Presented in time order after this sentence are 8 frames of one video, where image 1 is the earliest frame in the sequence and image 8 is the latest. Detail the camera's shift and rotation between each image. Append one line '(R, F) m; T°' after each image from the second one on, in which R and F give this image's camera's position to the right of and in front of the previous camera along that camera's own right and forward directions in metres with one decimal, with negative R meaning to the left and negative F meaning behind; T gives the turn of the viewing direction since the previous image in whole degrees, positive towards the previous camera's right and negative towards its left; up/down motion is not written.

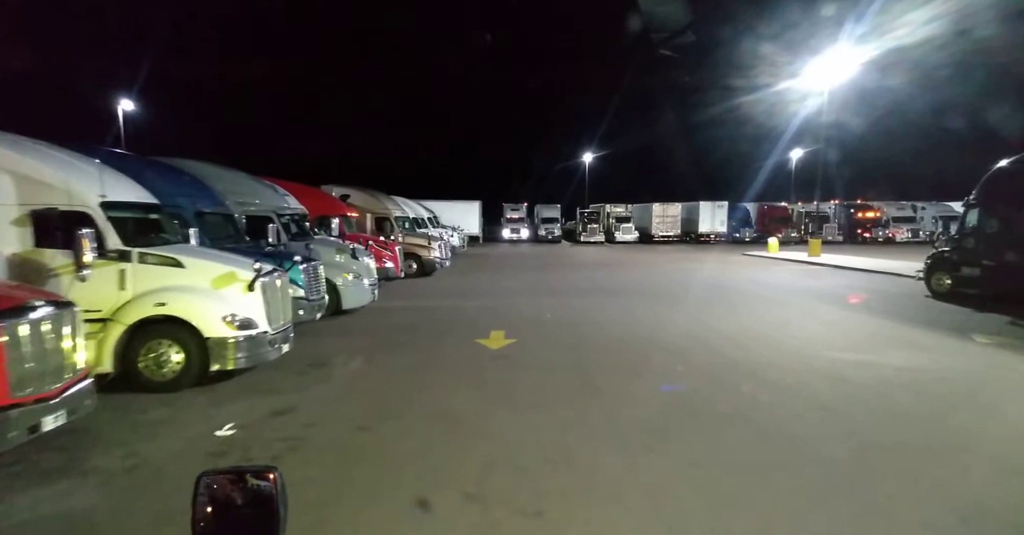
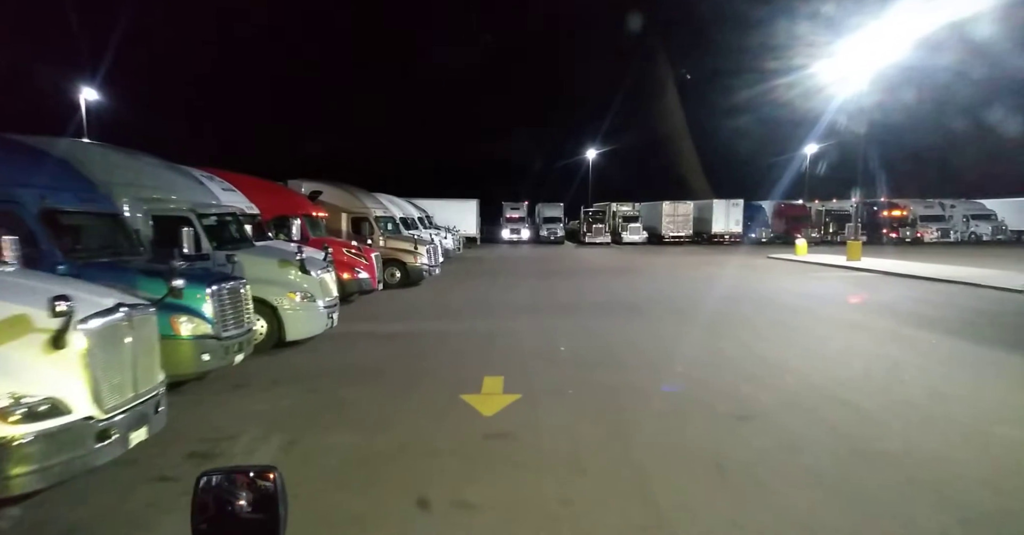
(0.0, +2.7) m; 0°
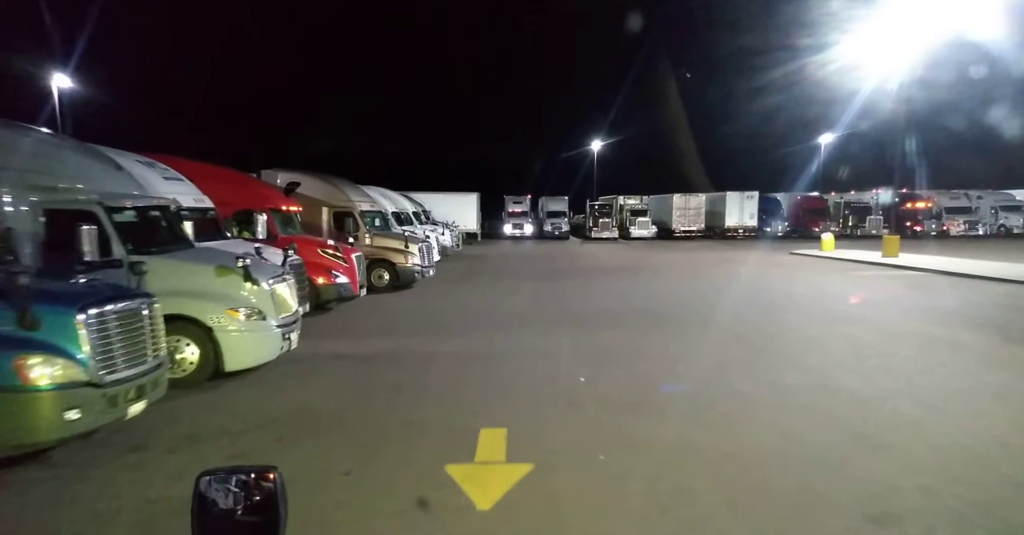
(0.0, +1.8) m; 0°
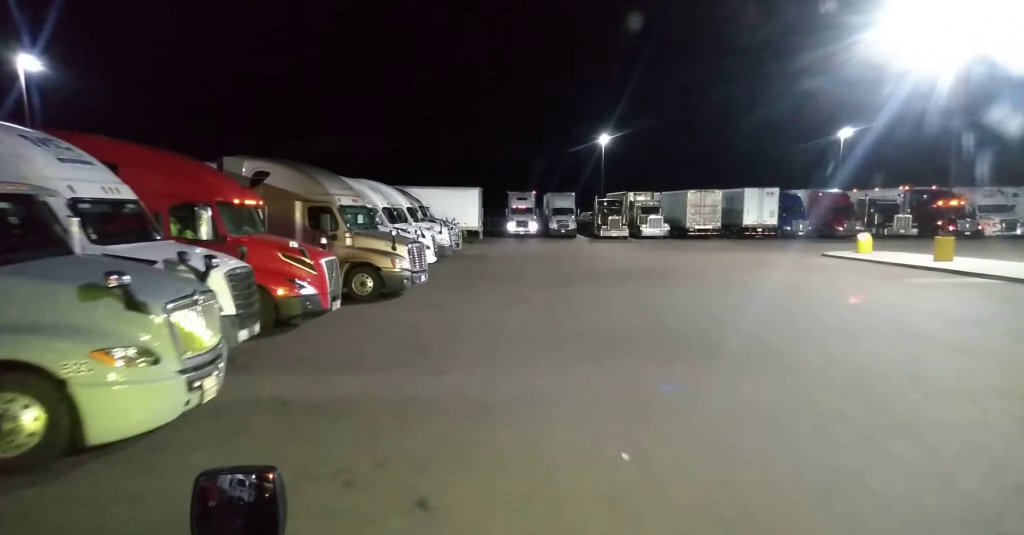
(-0.1, +2.1) m; 0°
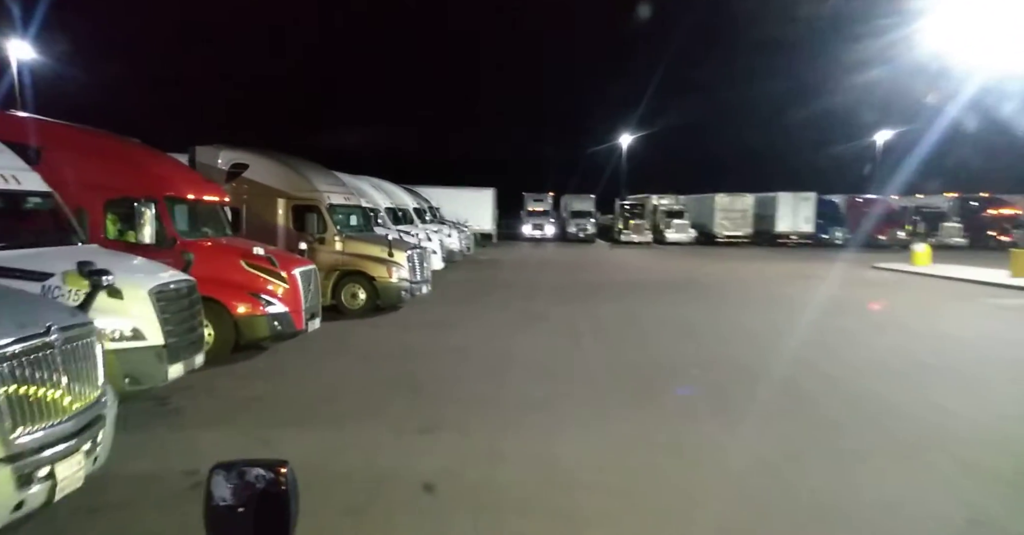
(0.0, +1.8) m; -2°
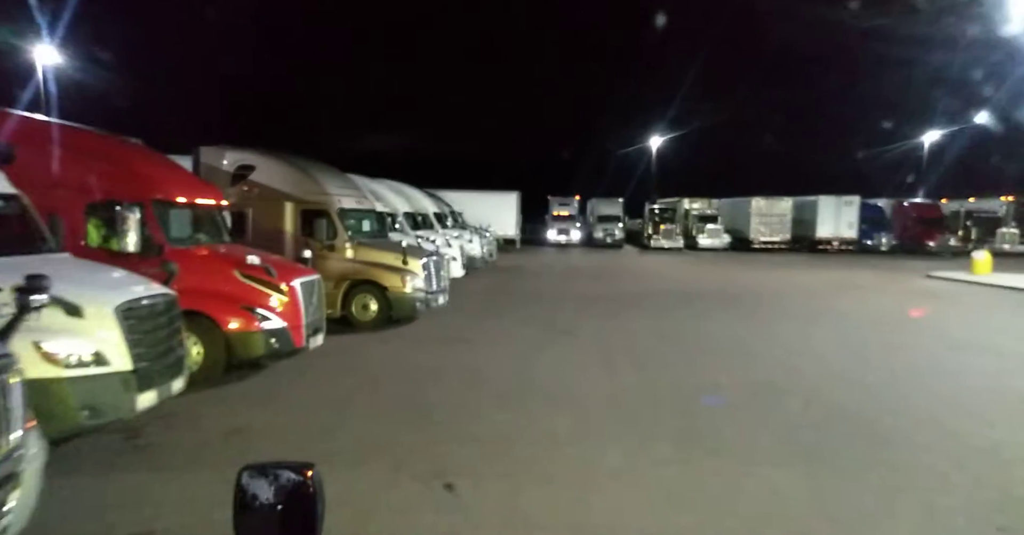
(0.0, +0.9) m; -3°
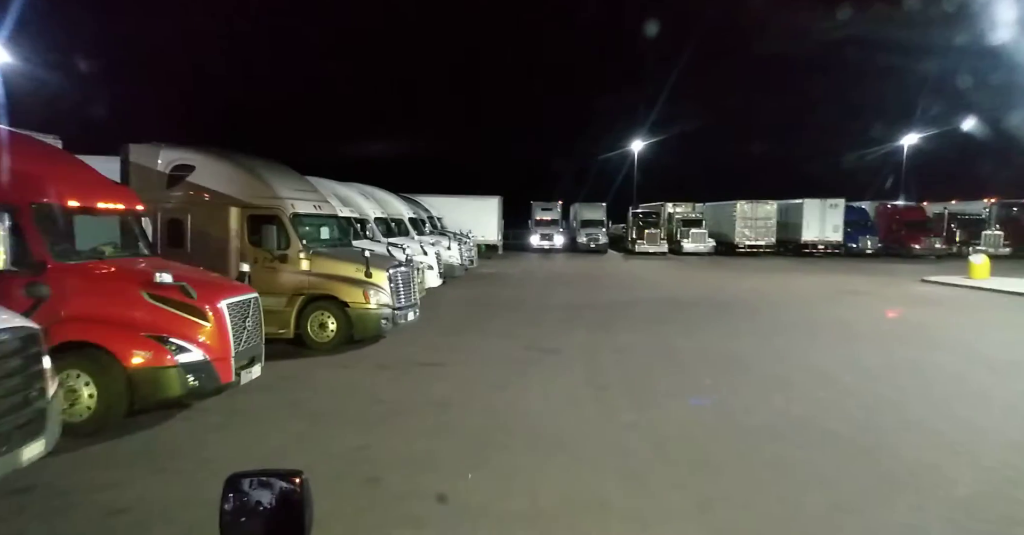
(+0.1, +1.1) m; +2°
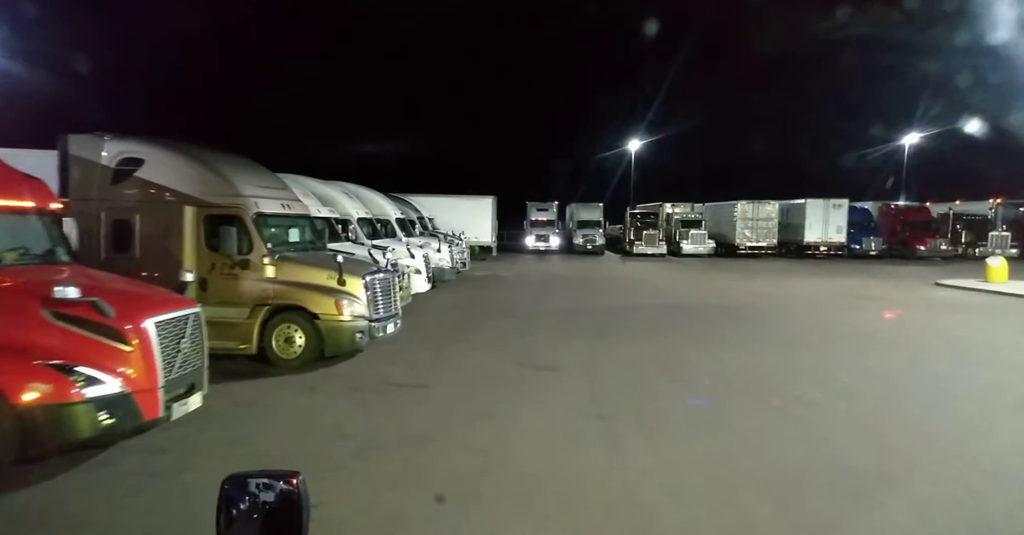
(+0.1, +1.0) m; +1°
